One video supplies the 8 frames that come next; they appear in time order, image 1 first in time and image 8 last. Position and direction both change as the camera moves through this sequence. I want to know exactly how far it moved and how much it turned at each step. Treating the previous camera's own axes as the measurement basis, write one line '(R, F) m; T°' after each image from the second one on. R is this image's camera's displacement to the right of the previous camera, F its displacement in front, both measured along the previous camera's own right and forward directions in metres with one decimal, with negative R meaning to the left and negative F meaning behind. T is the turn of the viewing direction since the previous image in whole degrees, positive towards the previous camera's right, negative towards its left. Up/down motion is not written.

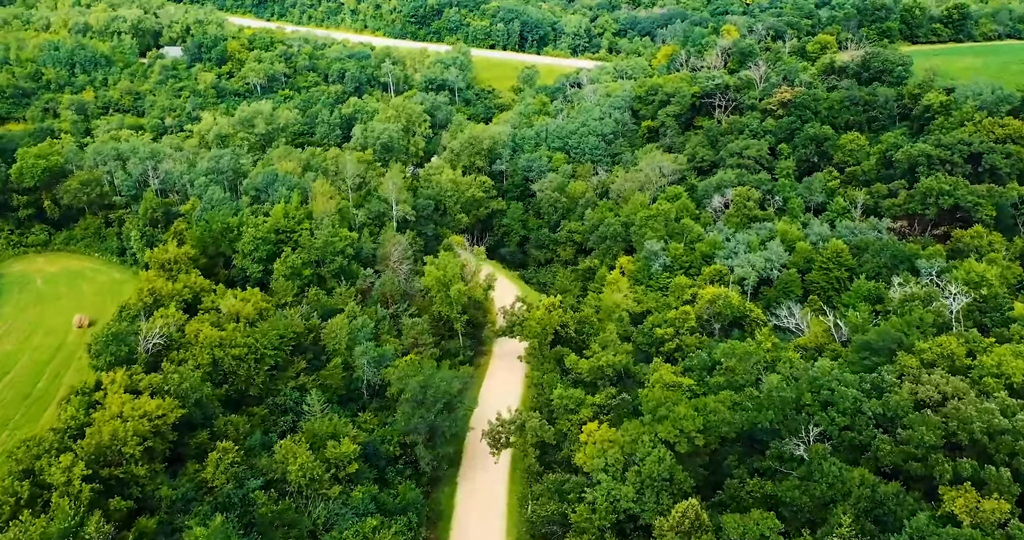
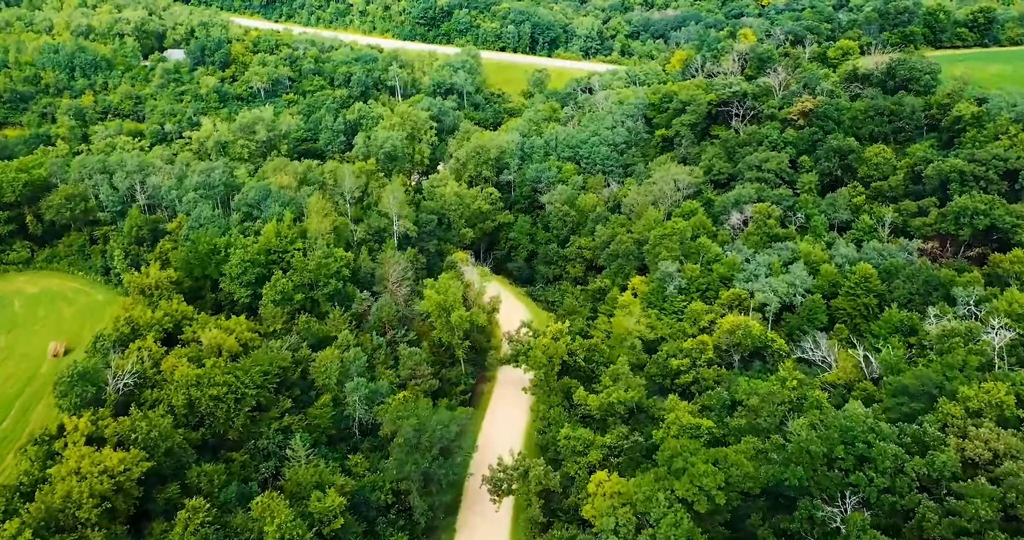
(+0.4, +4.2) m; -1°
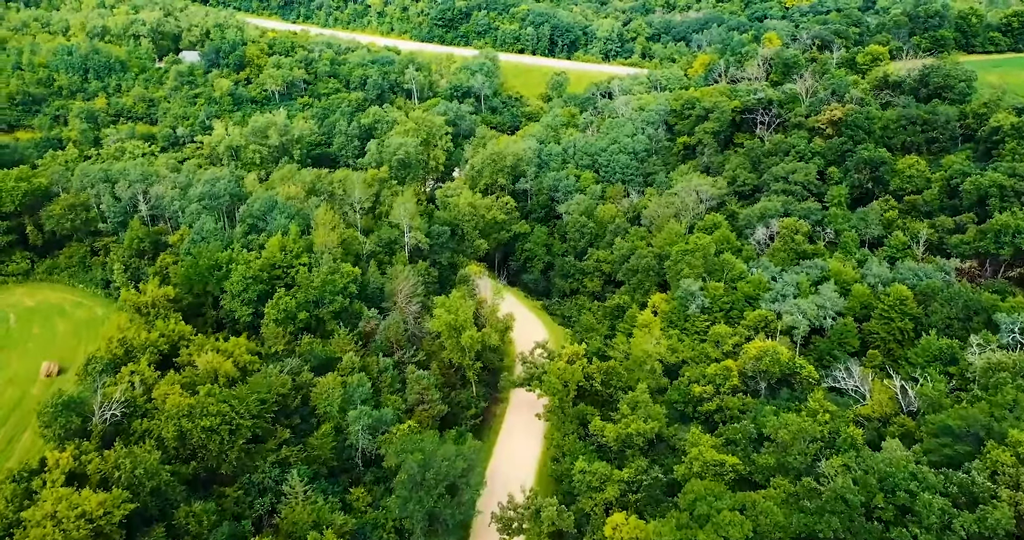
(+0.2, +3.0) m; -1°
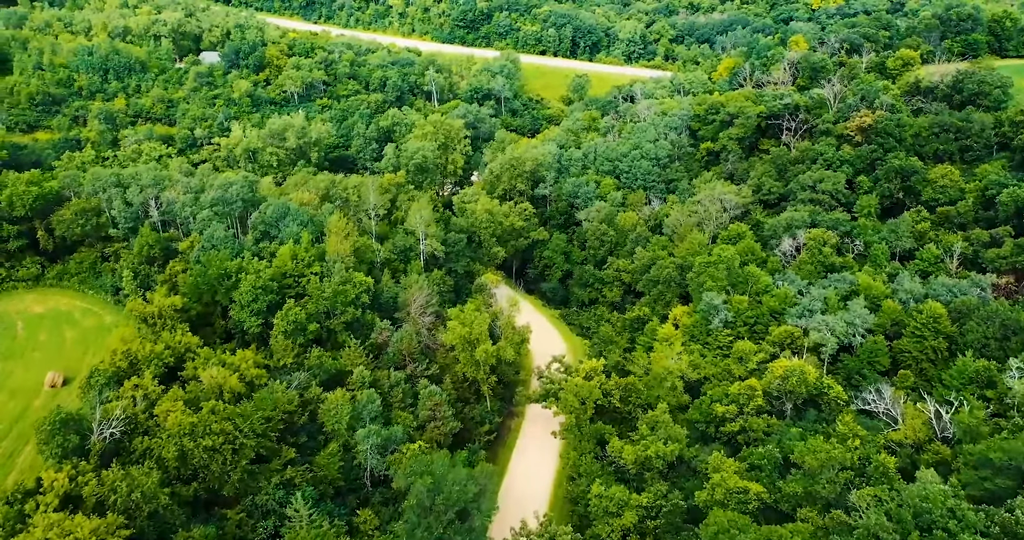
(+0.2, +1.9) m; -1°
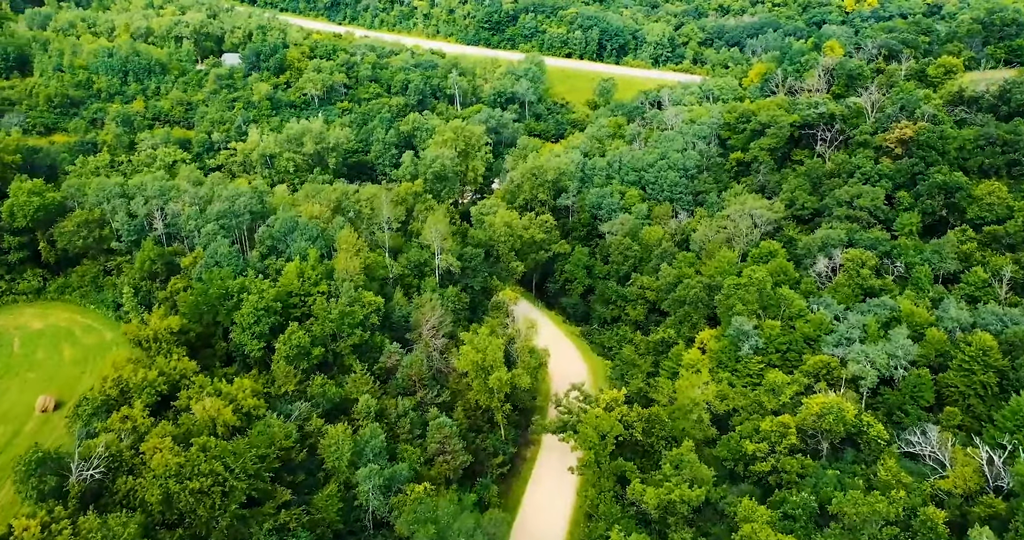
(+0.4, +3.4) m; -2°
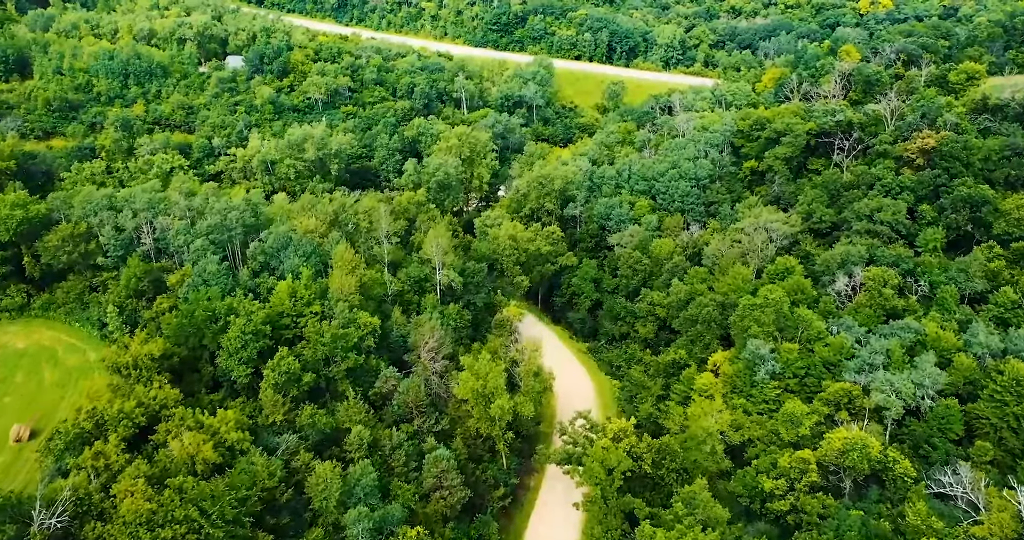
(+0.4, +3.1) m; -1°
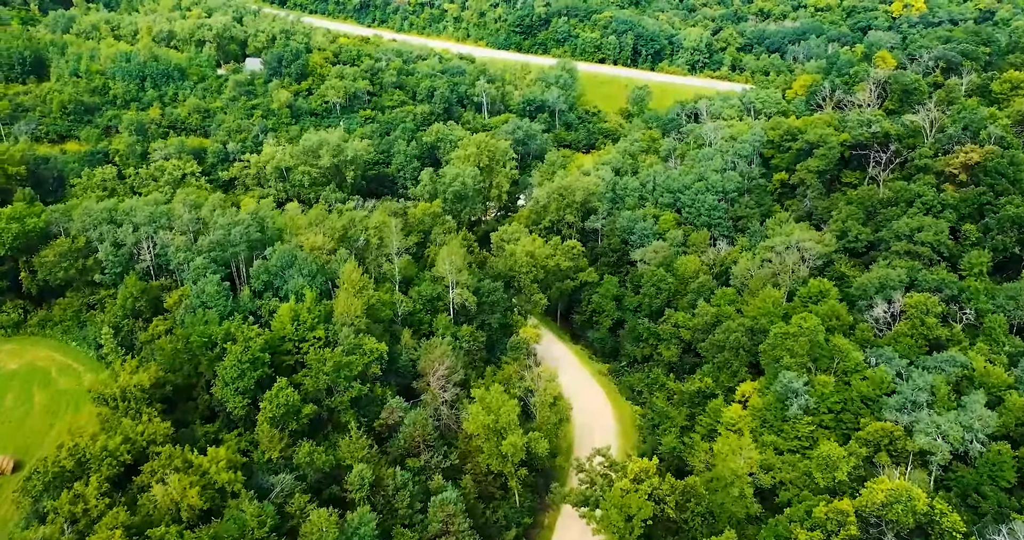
(+0.3, +3.4) m; -2°
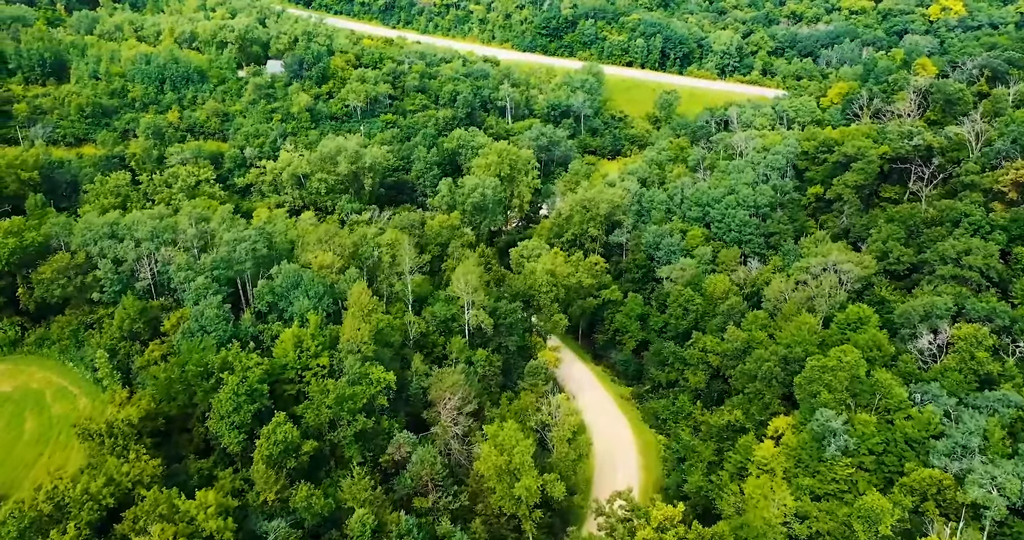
(+0.4, +3.4) m; -2°
